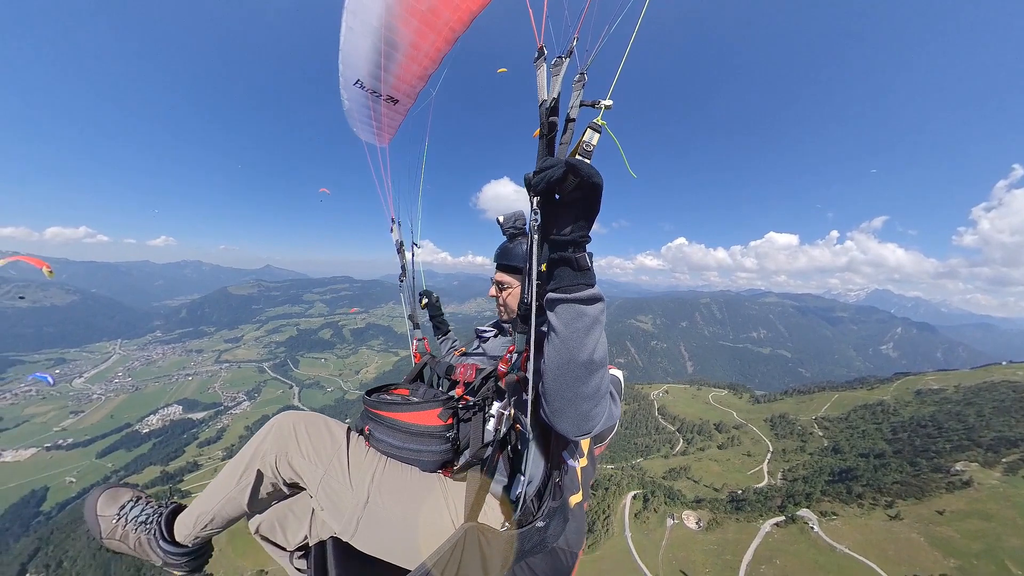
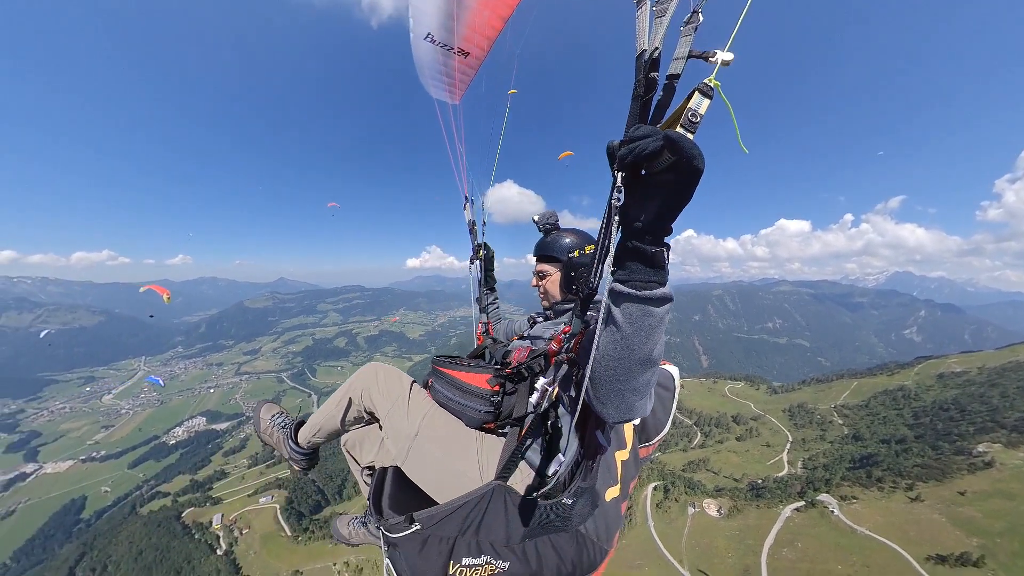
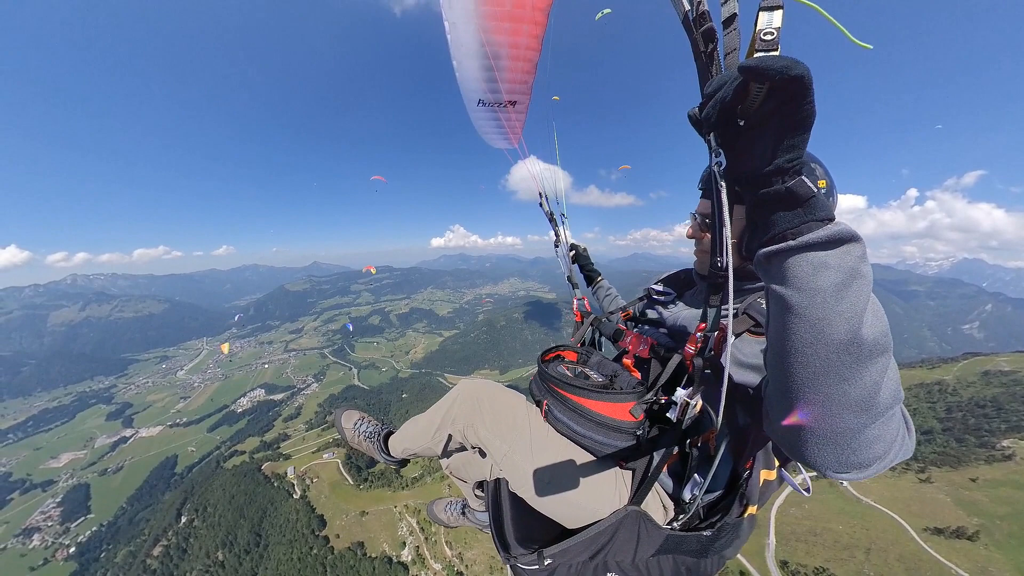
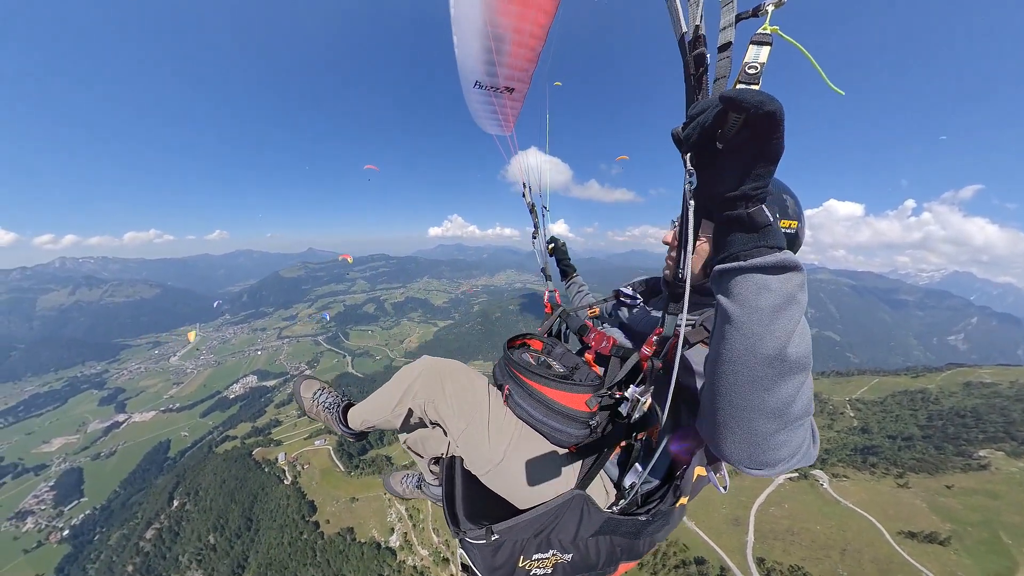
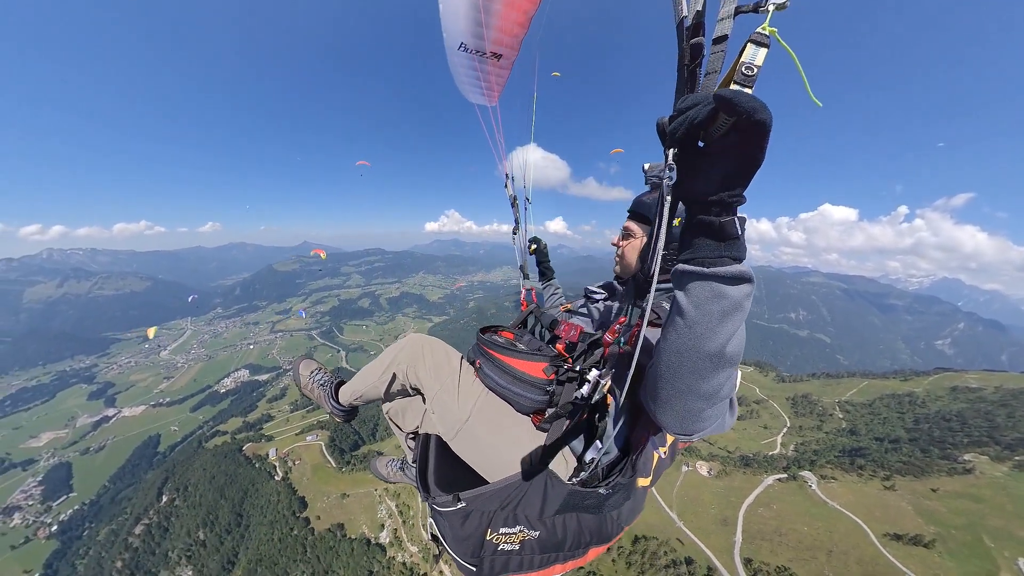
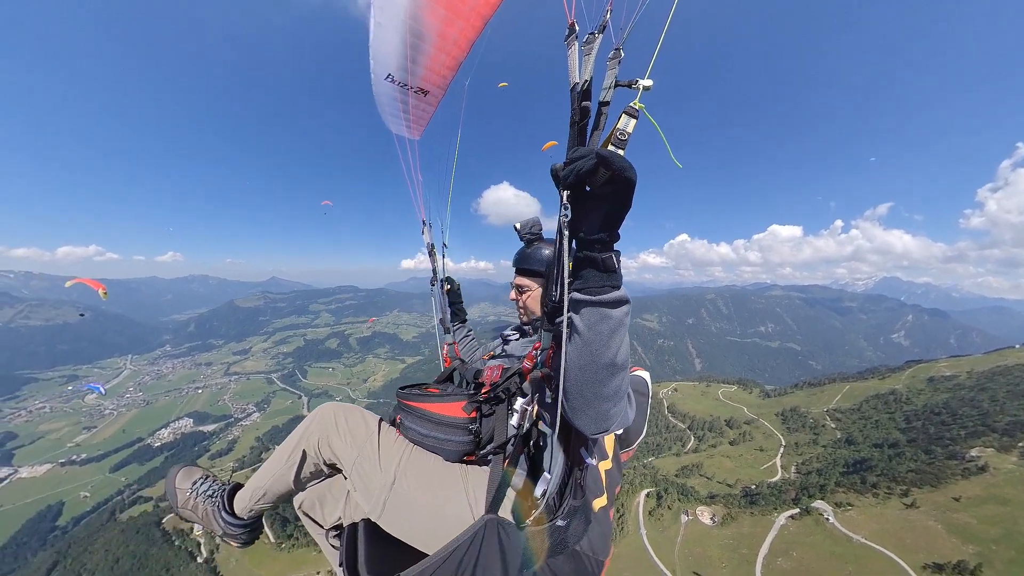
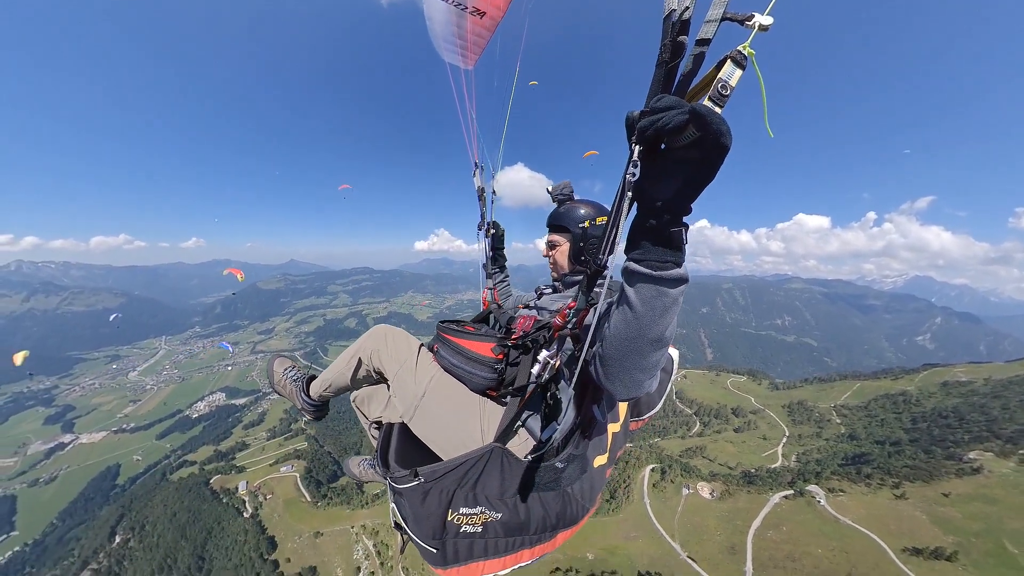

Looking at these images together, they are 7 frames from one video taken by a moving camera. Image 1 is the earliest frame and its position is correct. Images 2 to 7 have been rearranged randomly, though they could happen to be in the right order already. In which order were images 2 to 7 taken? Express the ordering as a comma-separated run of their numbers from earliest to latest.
6, 2, 7, 5, 4, 3
